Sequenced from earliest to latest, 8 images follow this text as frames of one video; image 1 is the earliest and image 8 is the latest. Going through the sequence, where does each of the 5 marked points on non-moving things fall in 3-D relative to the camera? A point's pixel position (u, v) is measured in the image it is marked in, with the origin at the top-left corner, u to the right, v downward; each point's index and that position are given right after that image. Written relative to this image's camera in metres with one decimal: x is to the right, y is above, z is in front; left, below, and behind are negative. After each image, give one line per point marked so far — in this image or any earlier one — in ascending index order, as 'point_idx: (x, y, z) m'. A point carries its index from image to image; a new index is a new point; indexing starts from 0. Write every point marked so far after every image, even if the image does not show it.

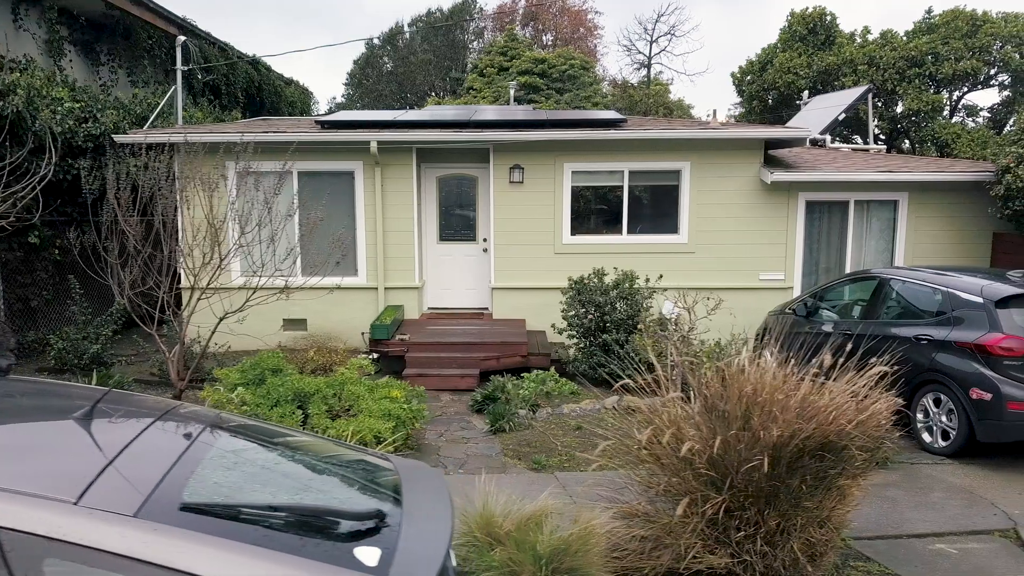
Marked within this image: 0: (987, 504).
0: (+2.5, -1.1, +5.0) m
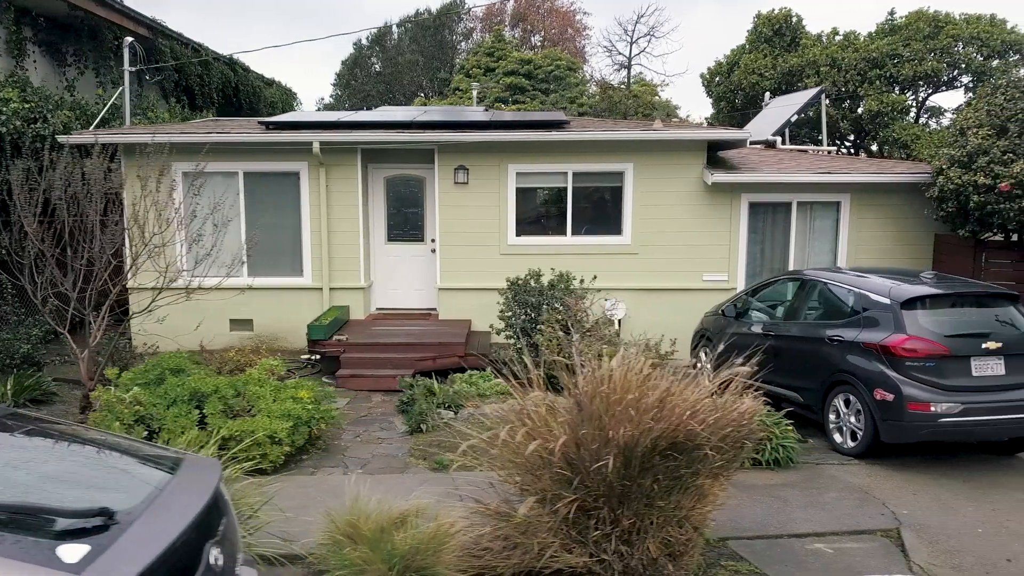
0: (+1.9, -1.1, +5.0) m
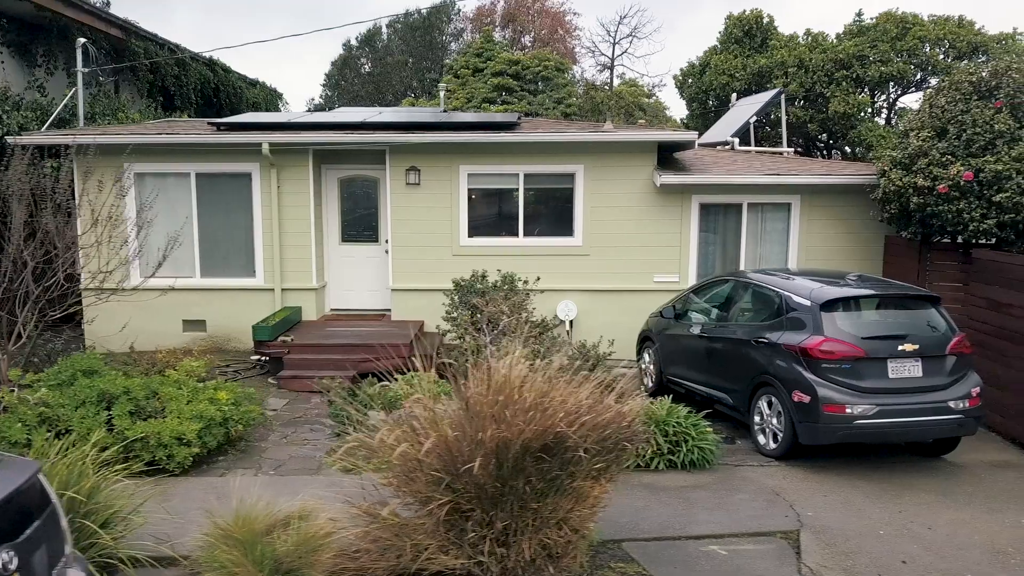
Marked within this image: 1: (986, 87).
0: (+1.4, -1.1, +5.1) m
1: (+3.9, +1.7, +8.0) m
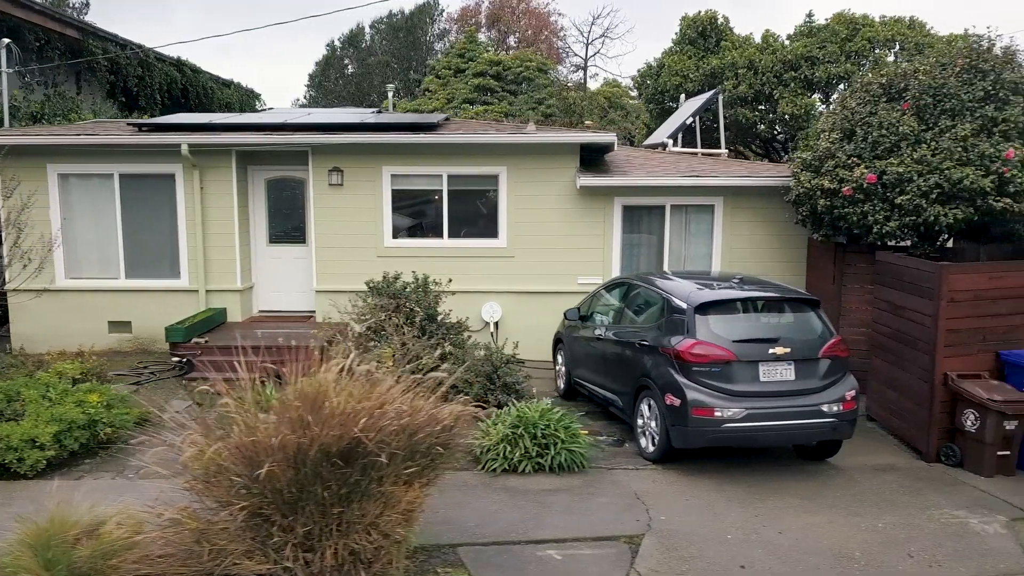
0: (+0.7, -1.2, +5.0) m
1: (+3.1, +1.7, +8.0) m
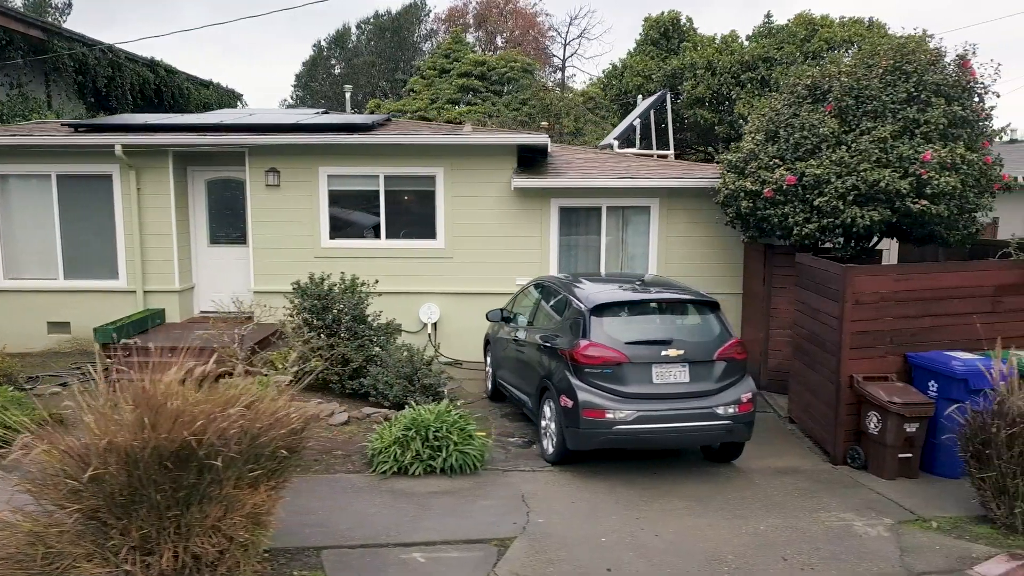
0: (+0.1, -1.2, +5.0) m
1: (+2.5, +1.6, +8.0) m
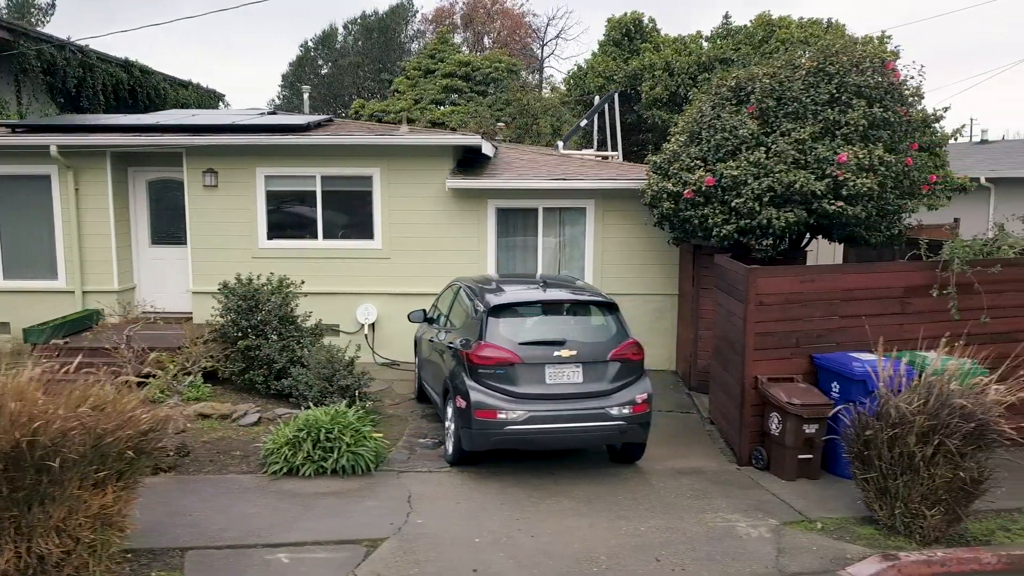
0: (-0.6, -1.2, +5.0) m
1: (+1.9, +1.6, +8.0) m
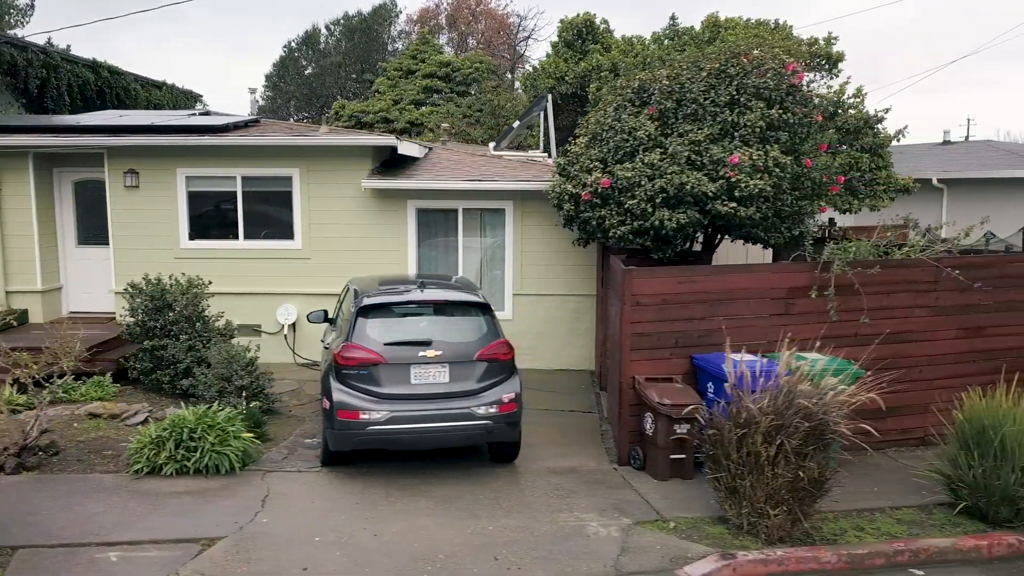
0: (-1.4, -1.2, +5.1) m
1: (+1.1, +1.6, +8.0) m
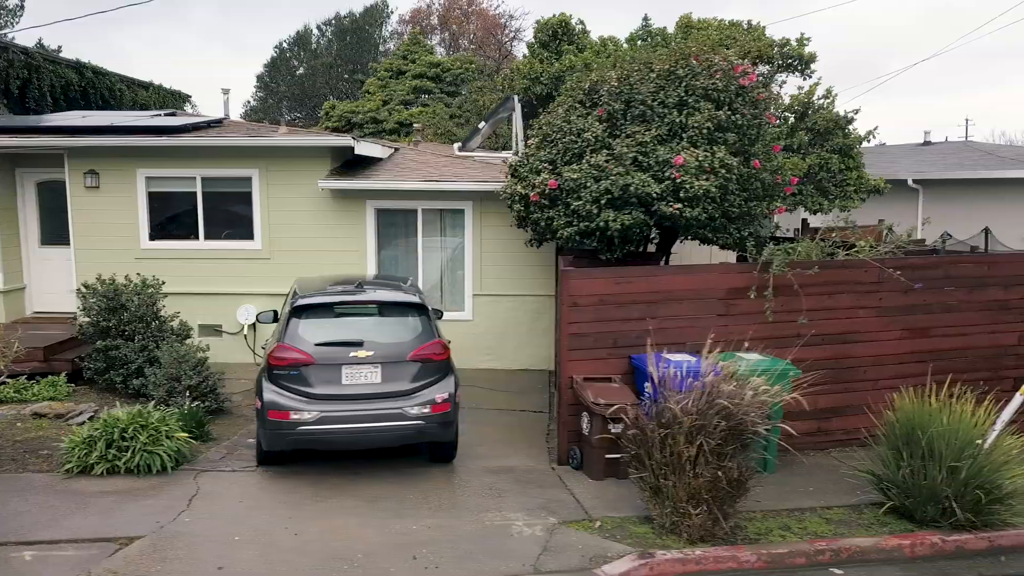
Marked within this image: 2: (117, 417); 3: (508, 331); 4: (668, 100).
0: (-1.8, -1.2, +5.1) m
1: (+0.7, +1.6, +8.1) m
2: (-2.4, -0.8, +5.8) m
3: (0.0, -0.4, +9.6) m
4: (+1.2, +1.5, +7.6) m
